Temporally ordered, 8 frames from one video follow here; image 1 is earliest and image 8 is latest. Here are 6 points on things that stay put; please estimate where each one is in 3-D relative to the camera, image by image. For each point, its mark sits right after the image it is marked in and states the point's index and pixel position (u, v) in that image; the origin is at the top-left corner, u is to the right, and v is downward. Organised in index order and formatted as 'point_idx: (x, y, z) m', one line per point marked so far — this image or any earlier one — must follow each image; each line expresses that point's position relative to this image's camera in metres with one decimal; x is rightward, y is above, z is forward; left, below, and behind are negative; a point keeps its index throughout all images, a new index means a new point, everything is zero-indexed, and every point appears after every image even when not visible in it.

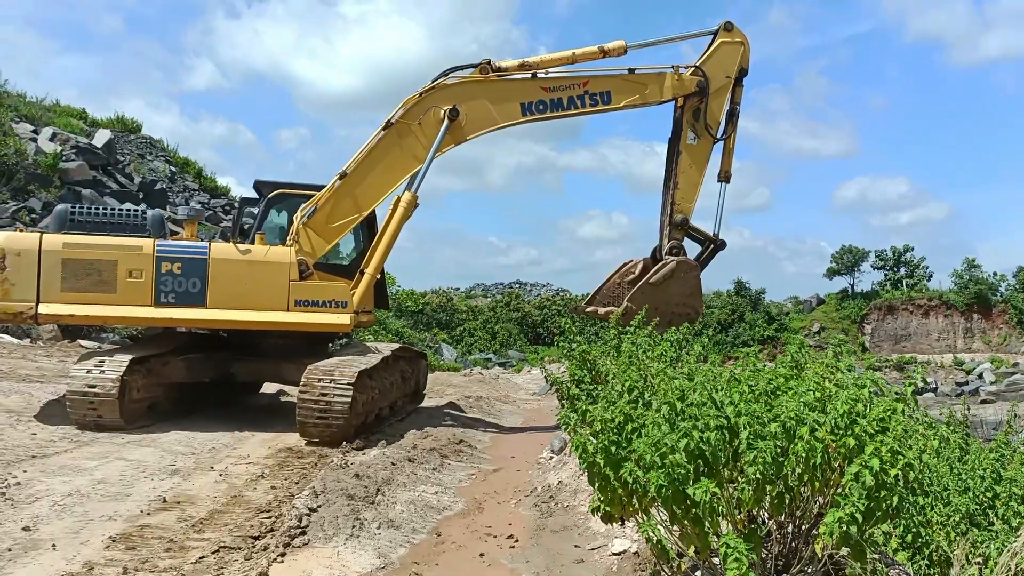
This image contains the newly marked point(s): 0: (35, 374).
0: (-4.1, -0.7, +7.8) m
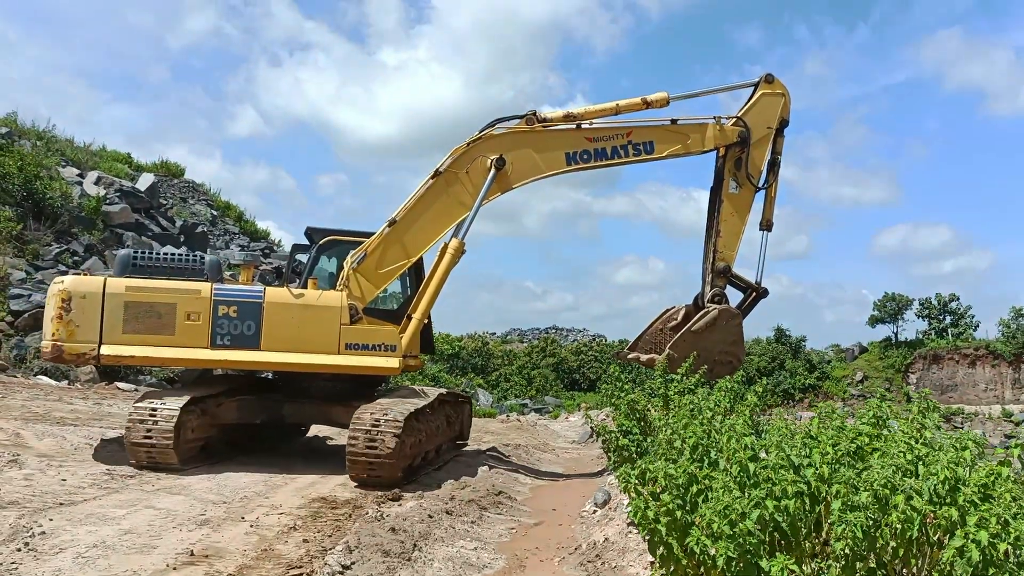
0: (-3.7, -1.1, +7.7) m
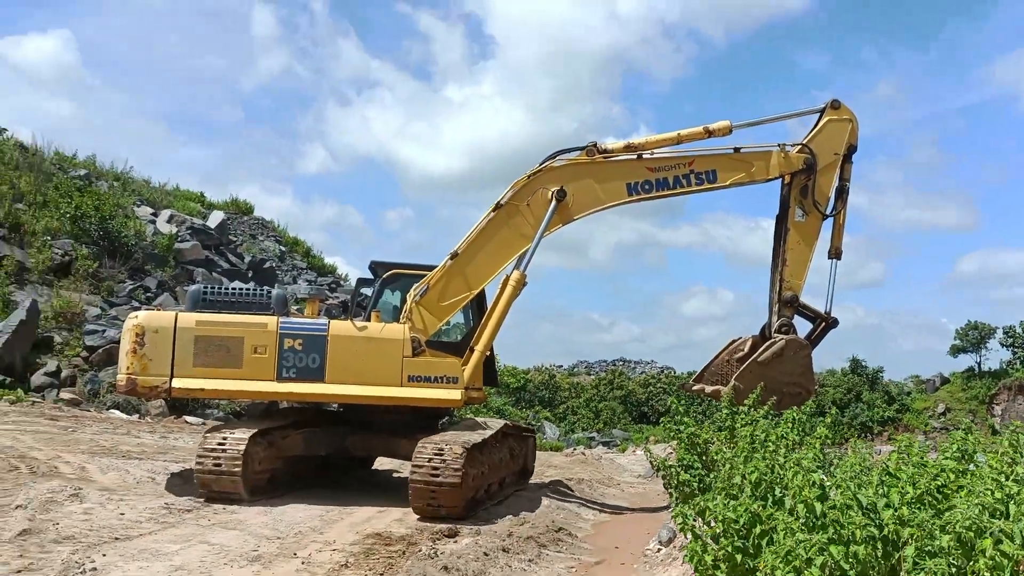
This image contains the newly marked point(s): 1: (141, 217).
0: (-3.2, -1.4, +7.8) m
1: (-6.8, +1.3, +16.7) m
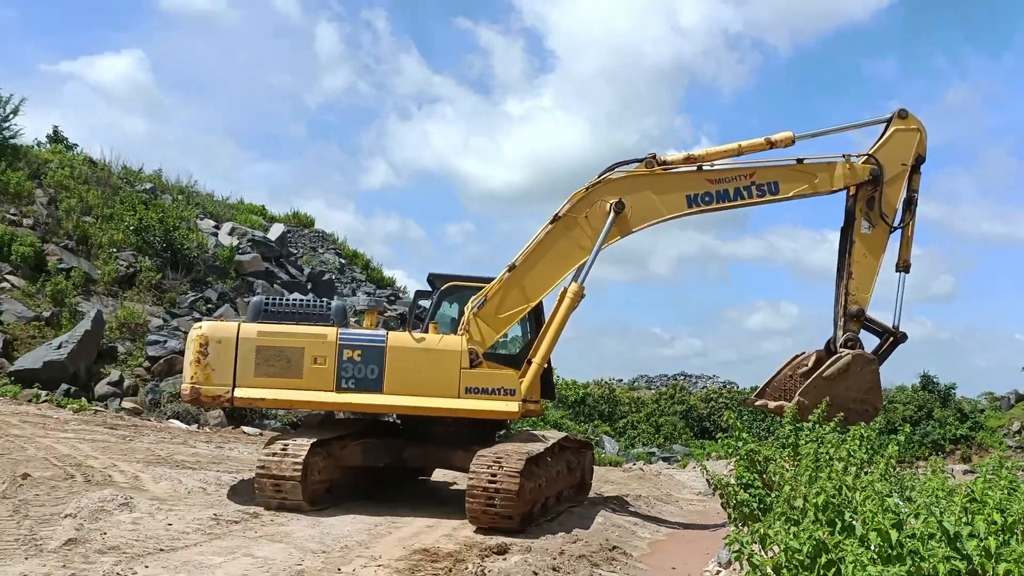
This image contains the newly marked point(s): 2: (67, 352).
0: (-2.8, -1.5, +7.8) m
1: (-5.7, +1.1, +16.9) m
2: (-5.4, -0.8, +11.1) m
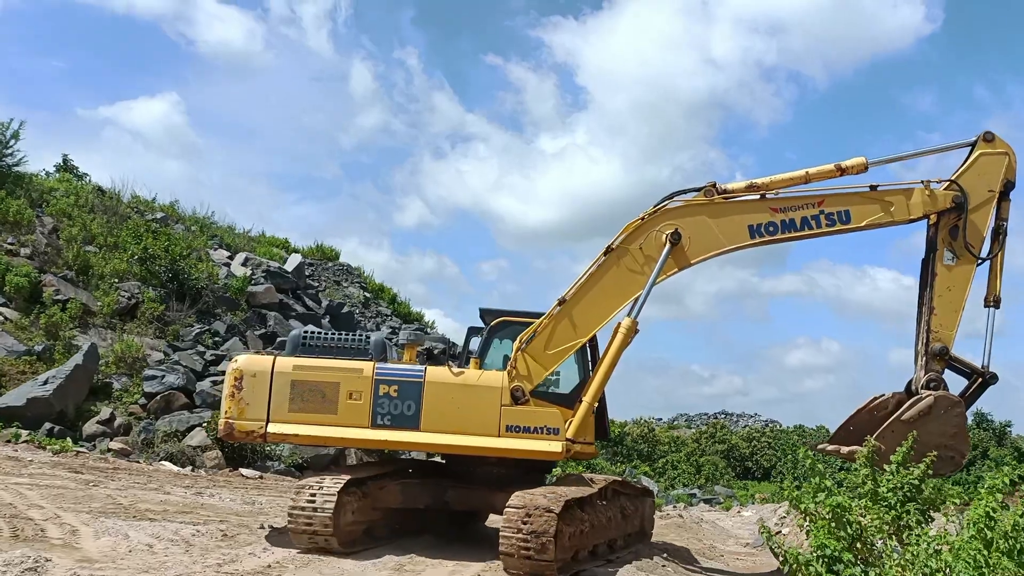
0: (-2.6, -1.6, +6.8) m
1: (-5.2, +0.5, +16.2) m
2: (-5.2, -1.1, +10.3) m
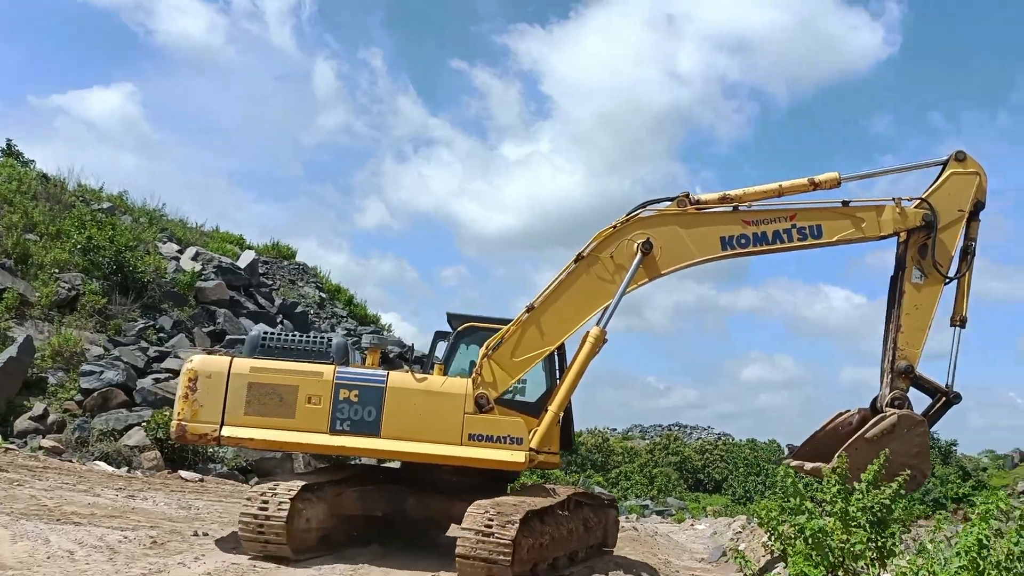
0: (-3.0, -1.6, +6.4) m
1: (-5.9, +0.6, +15.7) m
2: (-5.6, -1.0, +9.7) m
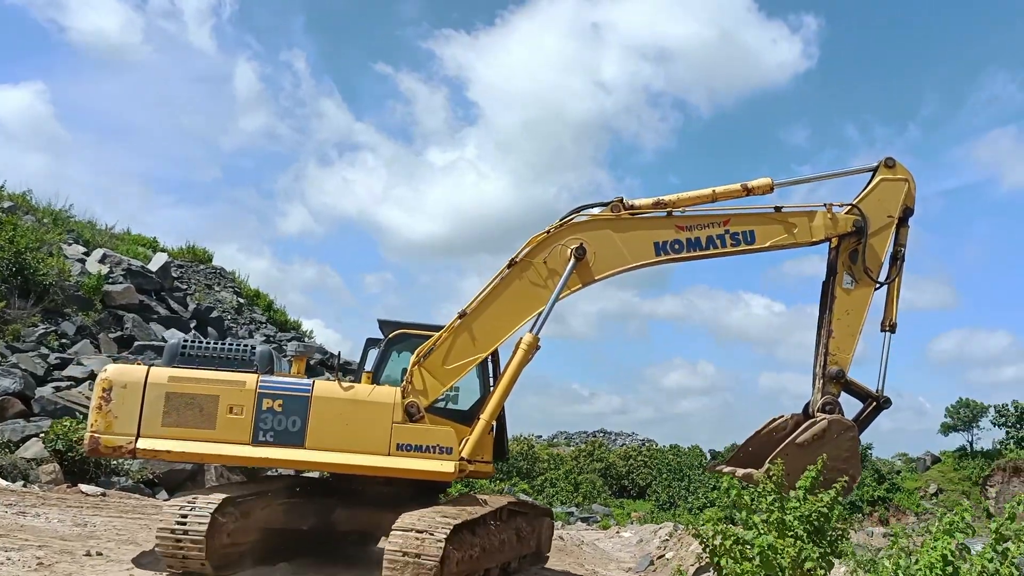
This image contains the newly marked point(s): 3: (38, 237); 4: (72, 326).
0: (-3.5, -1.6, +5.9) m
1: (-7.2, +0.5, +14.9) m
2: (-6.4, -1.0, +9.0) m
3: (-7.5, +0.8, +14.4) m
4: (-6.0, -0.5, +12.5) m
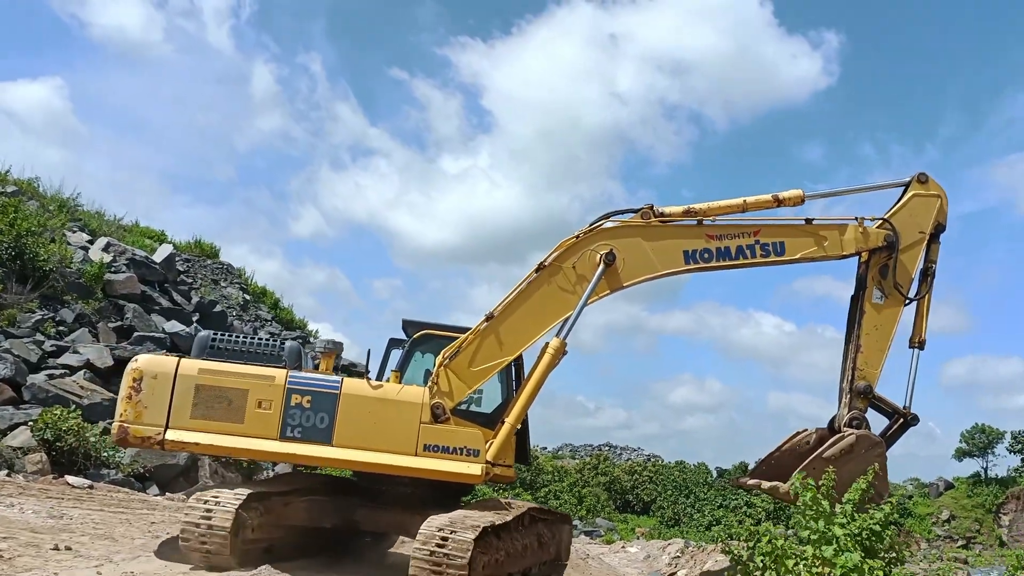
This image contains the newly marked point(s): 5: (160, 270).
0: (-3.5, -1.4, +5.5) m
1: (-7.0, +0.7, +14.5) m
2: (-6.3, -0.8, +8.6) m
3: (-7.3, +1.0, +14.1) m
4: (-5.9, -0.3, +12.2) m
5: (-5.8, +0.3, +15.1) m
